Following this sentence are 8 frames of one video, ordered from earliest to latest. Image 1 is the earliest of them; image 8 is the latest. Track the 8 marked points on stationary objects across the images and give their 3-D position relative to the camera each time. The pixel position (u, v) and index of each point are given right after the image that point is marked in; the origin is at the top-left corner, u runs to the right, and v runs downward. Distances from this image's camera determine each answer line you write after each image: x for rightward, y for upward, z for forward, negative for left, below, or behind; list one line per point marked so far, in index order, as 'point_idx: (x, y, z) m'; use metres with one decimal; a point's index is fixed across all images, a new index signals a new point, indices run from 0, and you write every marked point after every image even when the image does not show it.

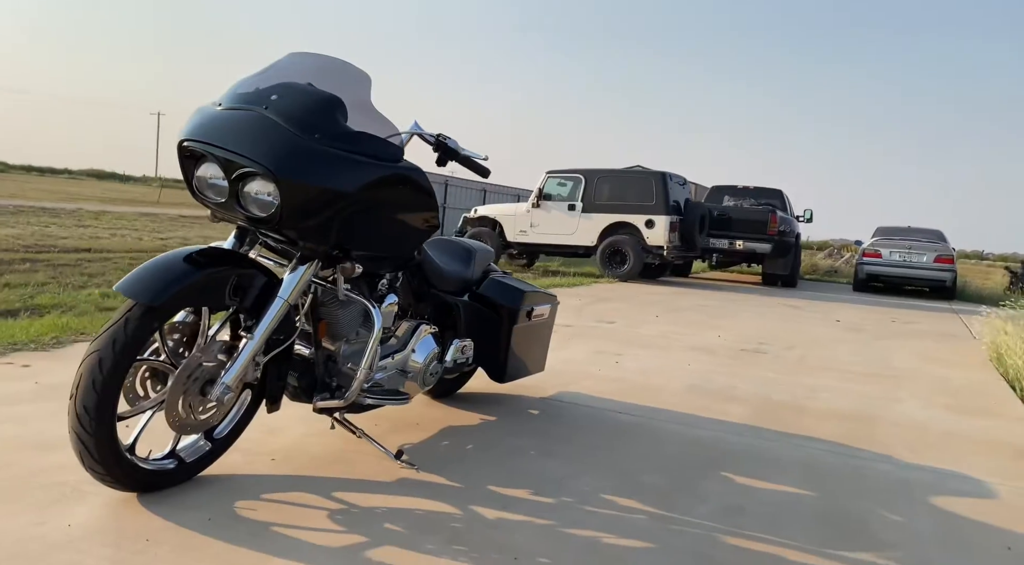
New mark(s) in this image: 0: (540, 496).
0: (+0.1, -0.8, +3.2) m
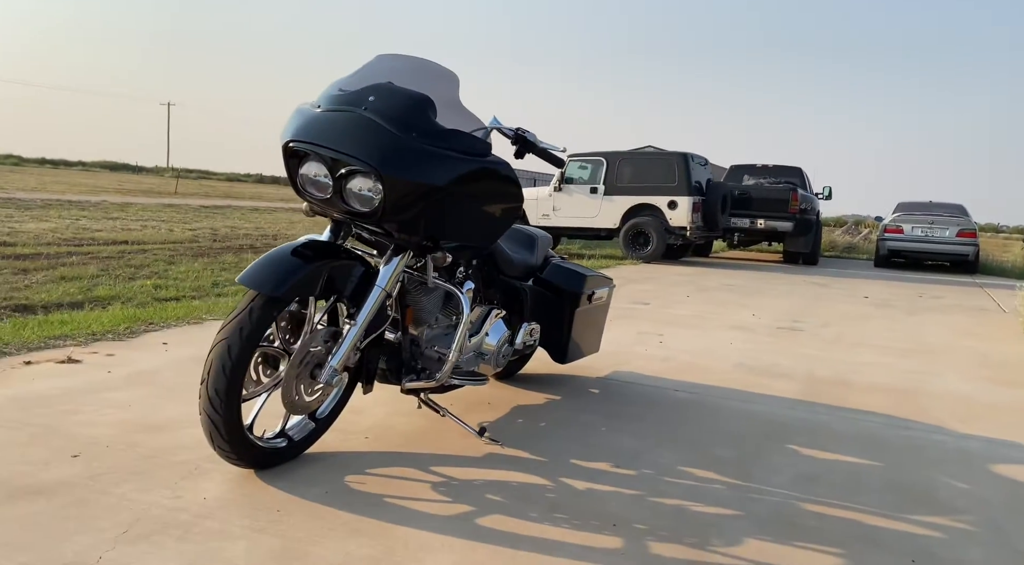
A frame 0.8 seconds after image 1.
0: (+0.4, -0.7, +3.4) m
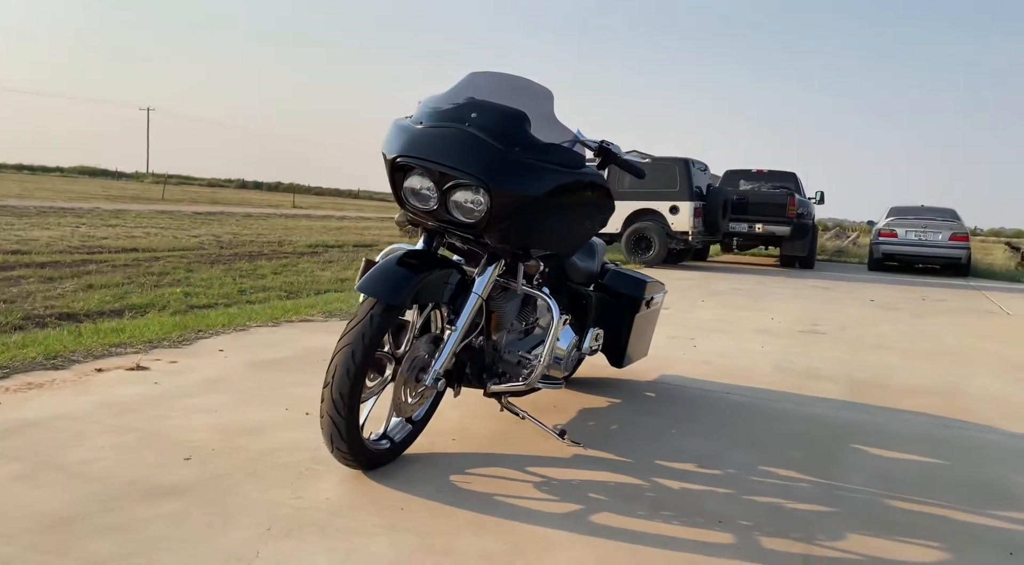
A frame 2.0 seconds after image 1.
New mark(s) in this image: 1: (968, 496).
0: (+0.8, -0.7, +3.5) m
1: (+1.7, -0.8, +3.5) m
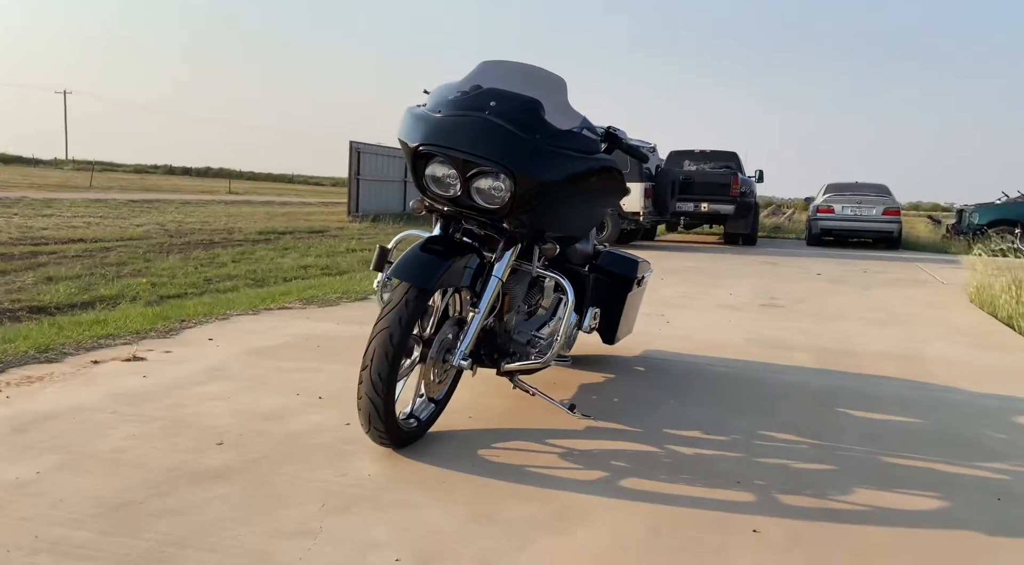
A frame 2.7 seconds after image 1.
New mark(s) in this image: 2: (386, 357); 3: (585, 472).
0: (+0.8, -0.6, +3.8) m
1: (+1.8, -0.7, +3.8) m
2: (-0.4, -0.3, +3.1) m
3: (+0.3, -0.7, +3.3) m
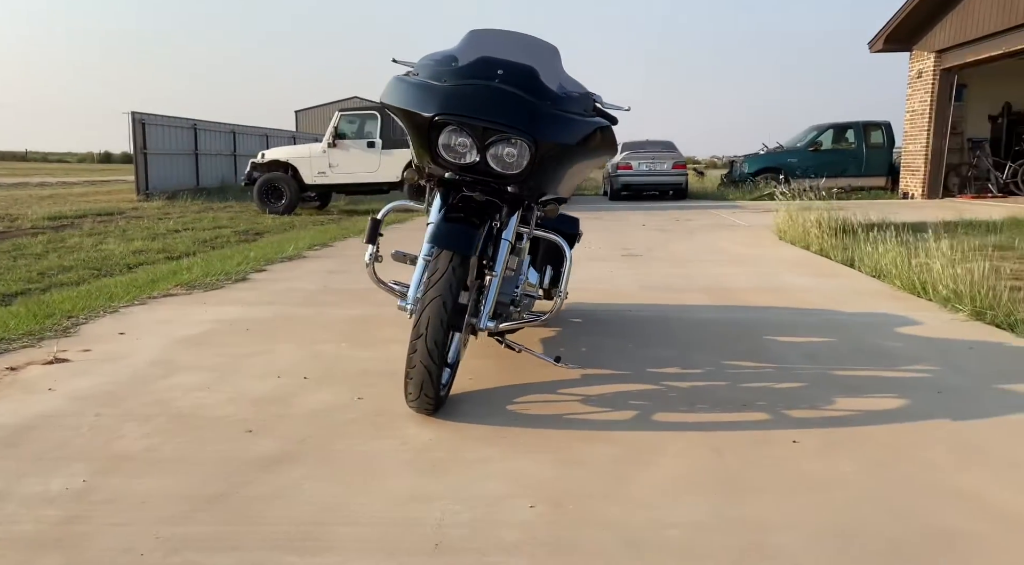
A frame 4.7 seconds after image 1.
0: (+0.8, -0.4, +4.2) m
1: (+1.8, -0.4, +4.4) m
2: (-0.3, -0.2, +3.2) m
3: (+0.4, -0.5, +3.6) m
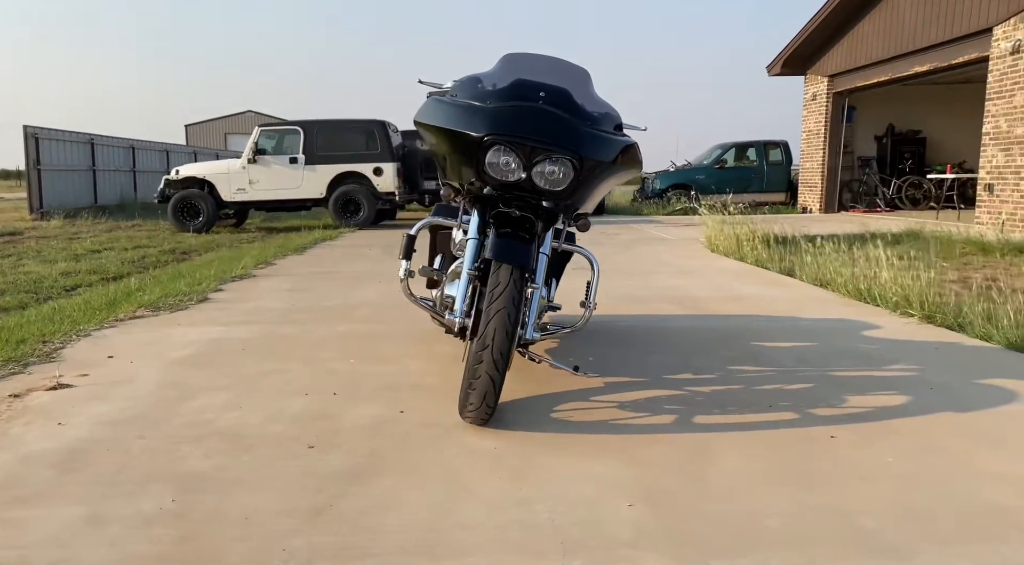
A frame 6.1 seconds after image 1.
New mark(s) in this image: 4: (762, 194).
0: (+0.9, -0.5, +4.4) m
1: (+1.8, -0.4, +4.8) m
2: (0.0, -0.2, +3.3) m
3: (+0.6, -0.6, +3.8) m
4: (+4.4, +1.6, +16.1) m
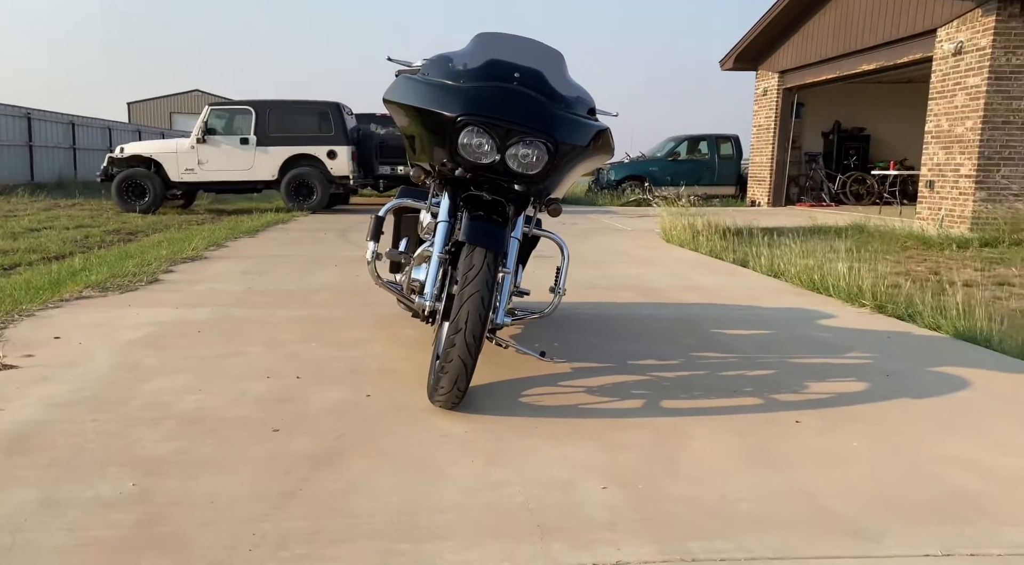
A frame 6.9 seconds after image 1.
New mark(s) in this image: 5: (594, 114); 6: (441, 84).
0: (+0.8, -0.4, +4.4) m
1: (+1.6, -0.4, +4.9) m
2: (-0.1, -0.1, +3.3) m
3: (+0.5, -0.5, +3.8) m
4: (+3.6, +1.7, +16.3) m
5: (+0.3, +0.8, +4.0) m
6: (-0.3, +0.8, +3.7) m
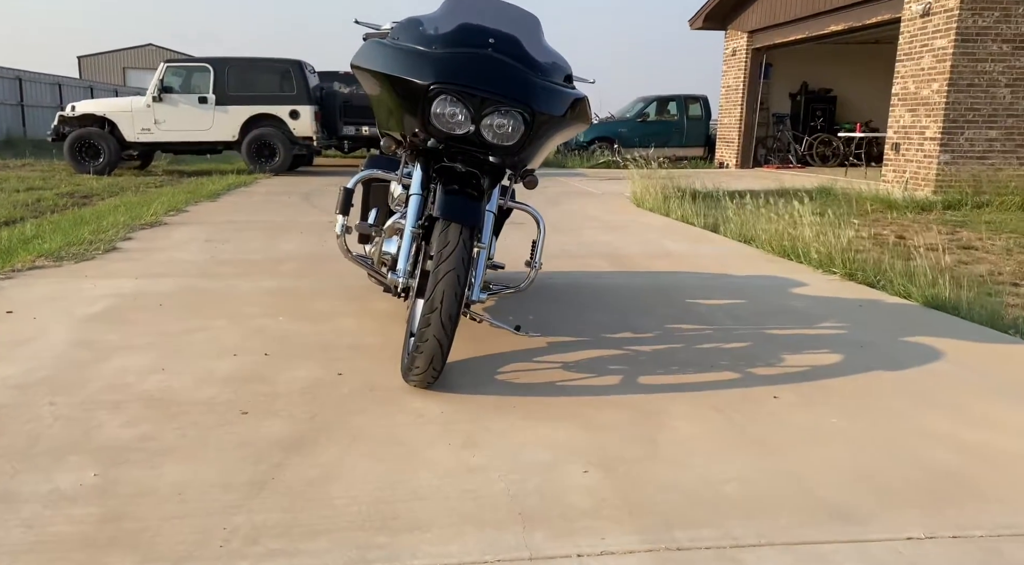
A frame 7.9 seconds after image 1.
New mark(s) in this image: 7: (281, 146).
0: (+0.6, -0.3, +4.4) m
1: (+1.5, -0.2, +4.9) m
2: (-0.2, -0.1, +3.2) m
3: (+0.4, -0.4, +3.7) m
4: (+3.0, +2.4, +16.2) m
5: (+0.2, +0.9, +3.9) m
6: (-0.4, +0.9, +3.5) m
7: (-3.2, +1.9, +12.5) m
